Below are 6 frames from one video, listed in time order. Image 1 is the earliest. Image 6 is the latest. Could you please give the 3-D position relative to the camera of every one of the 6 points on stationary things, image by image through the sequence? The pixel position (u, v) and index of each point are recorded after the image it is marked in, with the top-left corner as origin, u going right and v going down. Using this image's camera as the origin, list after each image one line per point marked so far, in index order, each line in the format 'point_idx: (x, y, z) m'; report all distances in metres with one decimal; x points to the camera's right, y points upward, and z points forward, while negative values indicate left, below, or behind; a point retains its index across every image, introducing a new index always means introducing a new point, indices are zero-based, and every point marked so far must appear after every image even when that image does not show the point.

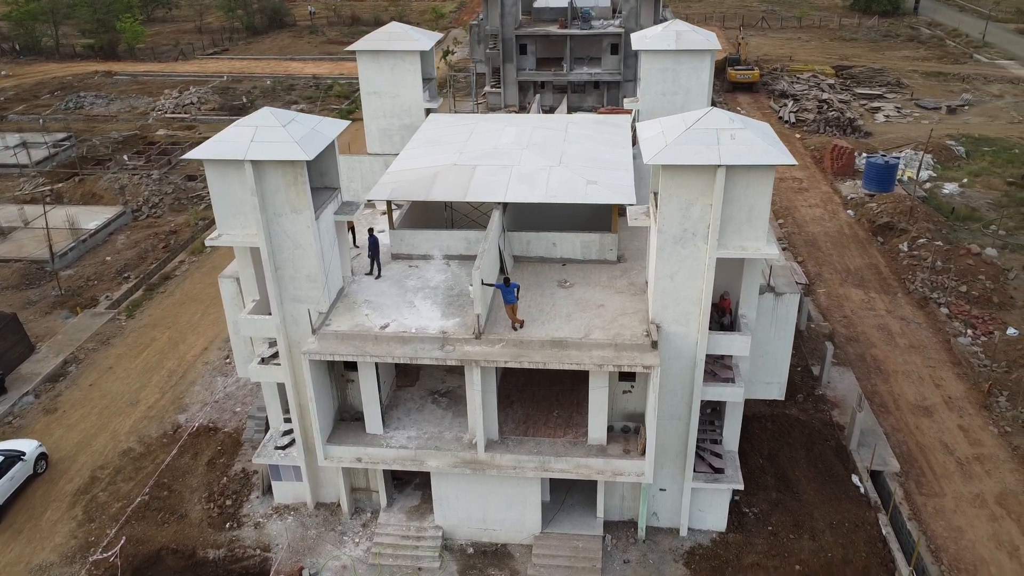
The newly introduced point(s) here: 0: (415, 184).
0: (-2.2, +2.4, +18.2) m
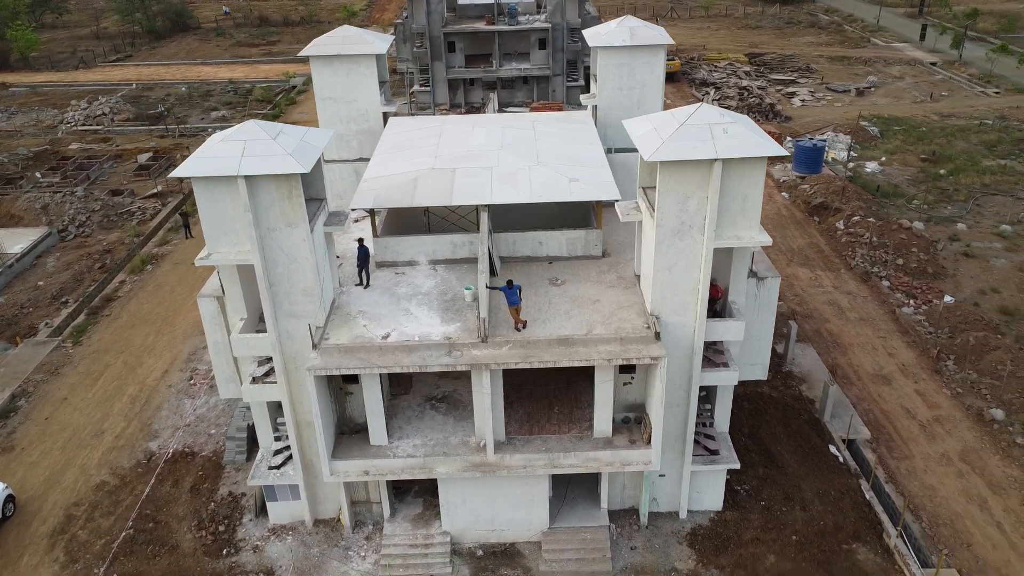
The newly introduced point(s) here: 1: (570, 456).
0: (-2.6, +2.3, +18.0) m
1: (+1.1, -3.4, +15.8) m
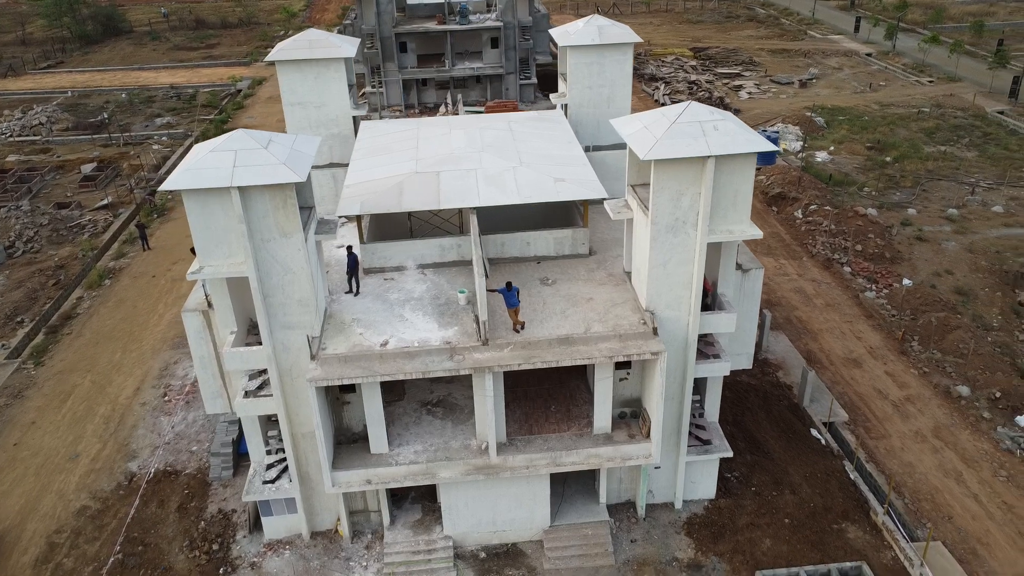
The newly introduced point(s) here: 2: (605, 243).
0: (-2.9, +2.1, +17.9) m
1: (+1.2, -3.4, +16.0) m
2: (+2.2, +1.1, +18.9) m
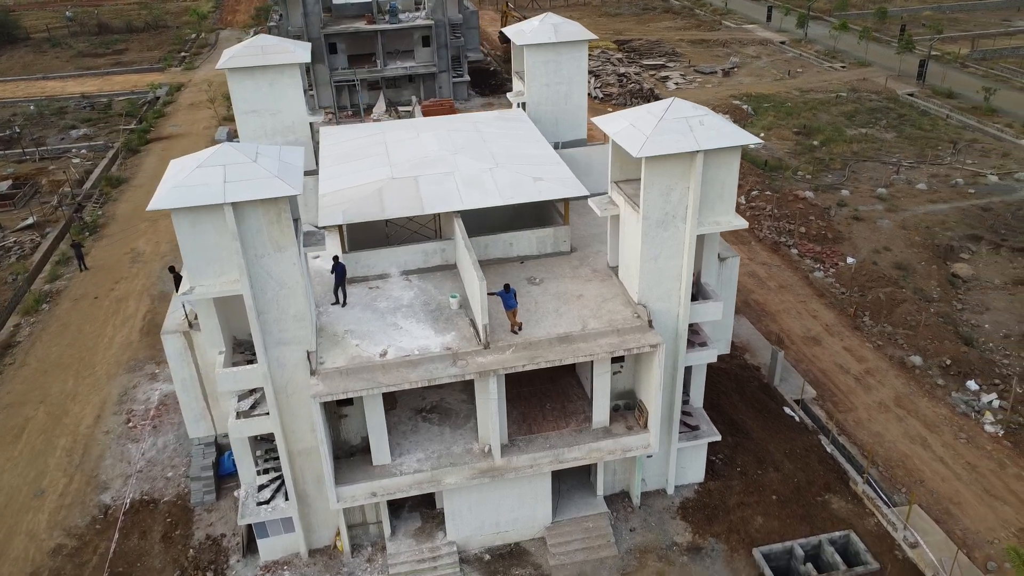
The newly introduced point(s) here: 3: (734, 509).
0: (-3.3, +1.9, +17.6) m
1: (+1.3, -3.3, +16.2) m
2: (+1.8, +1.2, +19.1) m
3: (+5.2, -5.2, +18.4) m
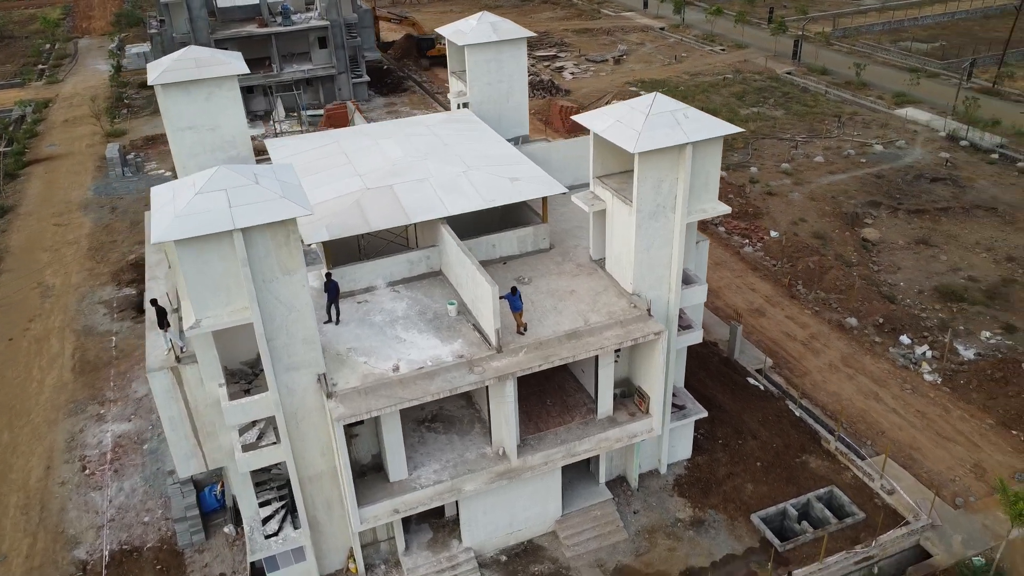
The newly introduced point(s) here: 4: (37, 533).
0: (-3.7, +1.6, +17.2) m
1: (+1.6, -3.2, +16.5) m
2: (+1.2, +1.3, +19.4) m
3: (+5.2, -4.7, +19.3) m
4: (-11.3, -5.8, +18.6) m
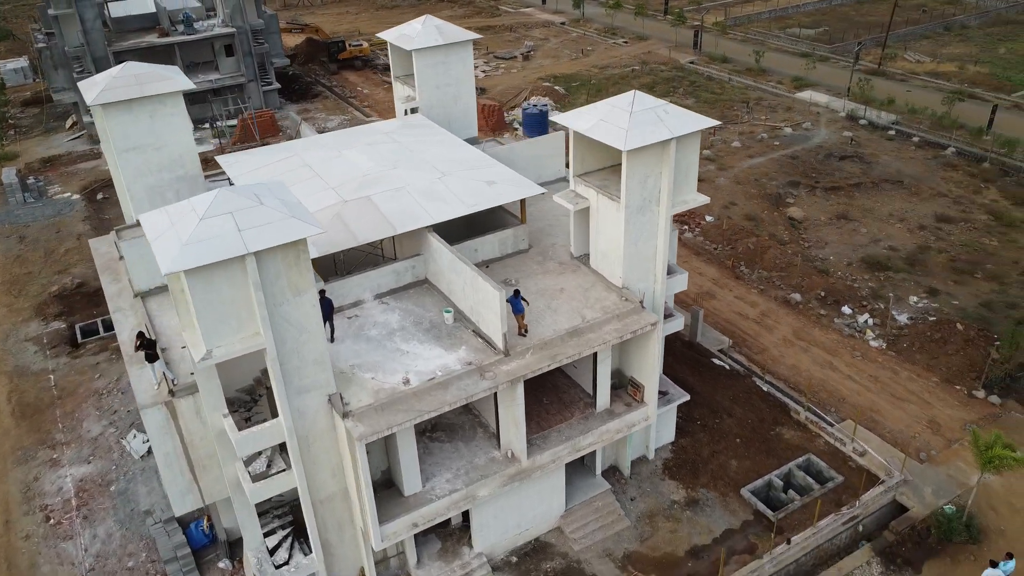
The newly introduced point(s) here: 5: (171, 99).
0: (-3.9, +1.2, +16.8) m
1: (+1.7, -3.2, +16.8) m
2: (+0.6, +1.3, +19.6) m
3: (+5.1, -4.4, +20.1) m
4: (-11.1, -6.7, +17.3) m
5: (-8.9, +4.9, +20.4) m
